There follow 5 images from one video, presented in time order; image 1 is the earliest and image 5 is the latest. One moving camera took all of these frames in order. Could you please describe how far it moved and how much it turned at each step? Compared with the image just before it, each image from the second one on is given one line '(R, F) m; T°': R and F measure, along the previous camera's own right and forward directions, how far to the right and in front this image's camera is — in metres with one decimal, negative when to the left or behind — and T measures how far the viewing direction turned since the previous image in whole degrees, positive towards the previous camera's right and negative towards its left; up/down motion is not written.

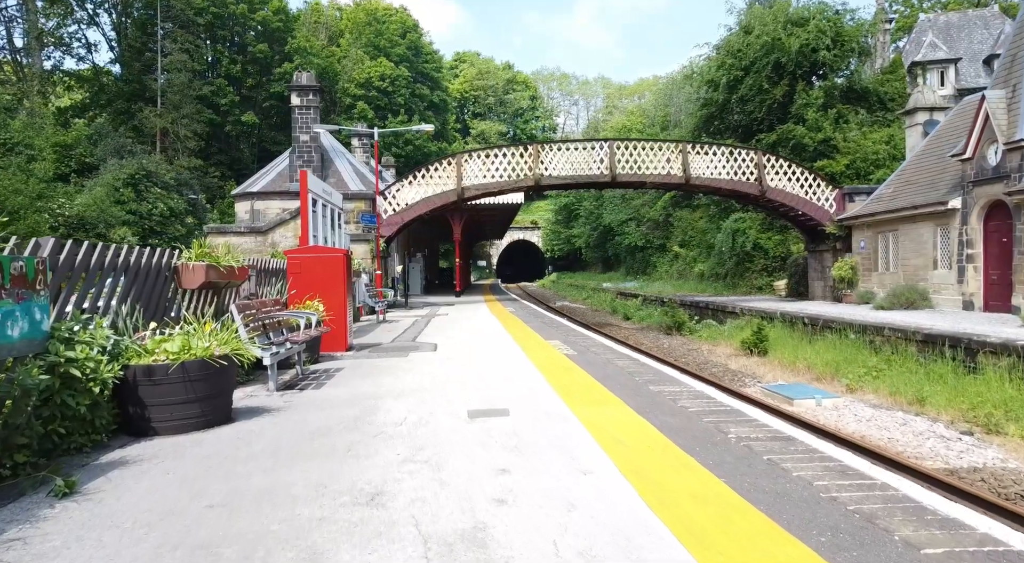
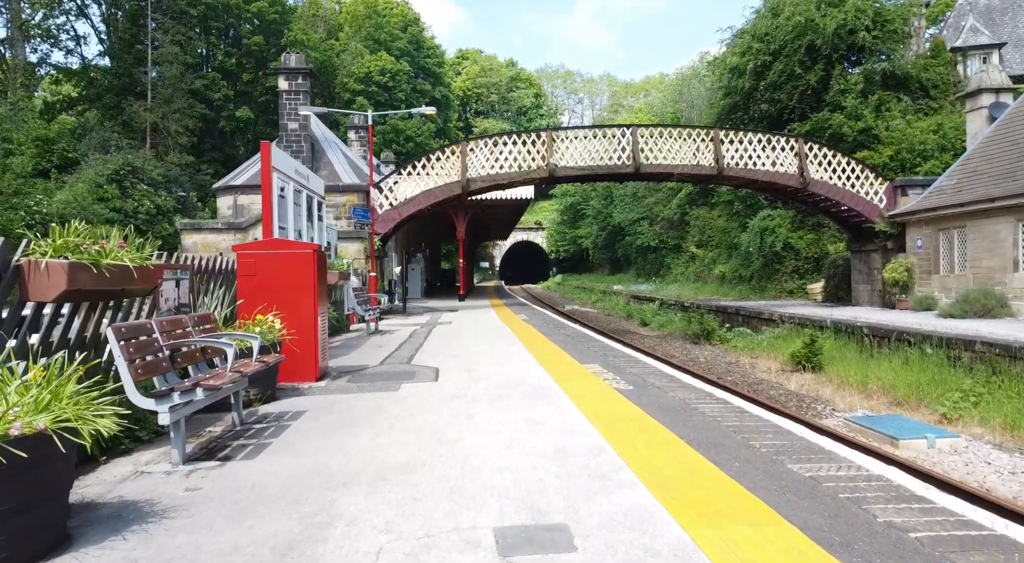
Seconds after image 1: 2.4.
(-0.3, +2.2) m; 0°
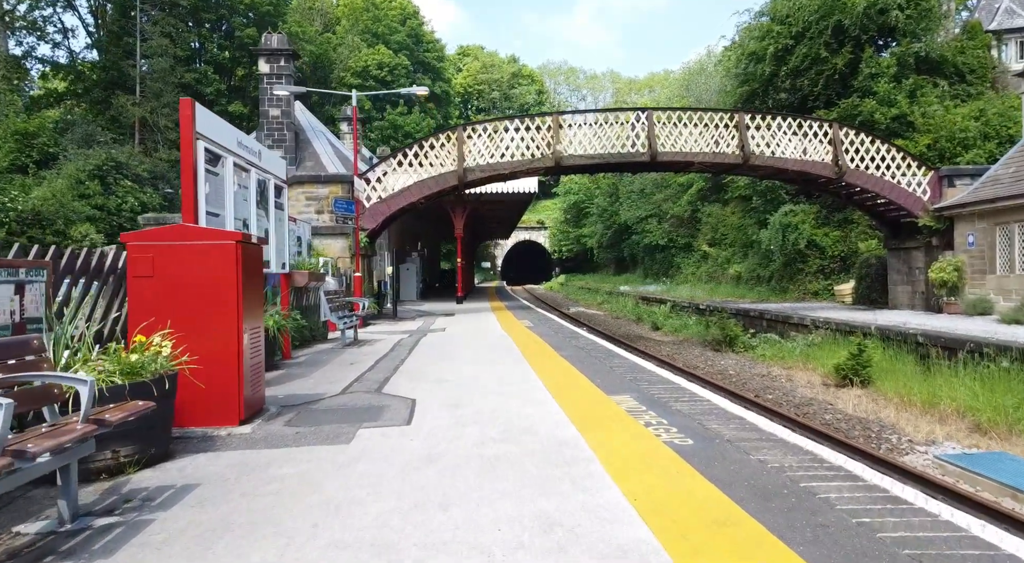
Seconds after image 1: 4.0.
(0.0, +1.8) m; 0°
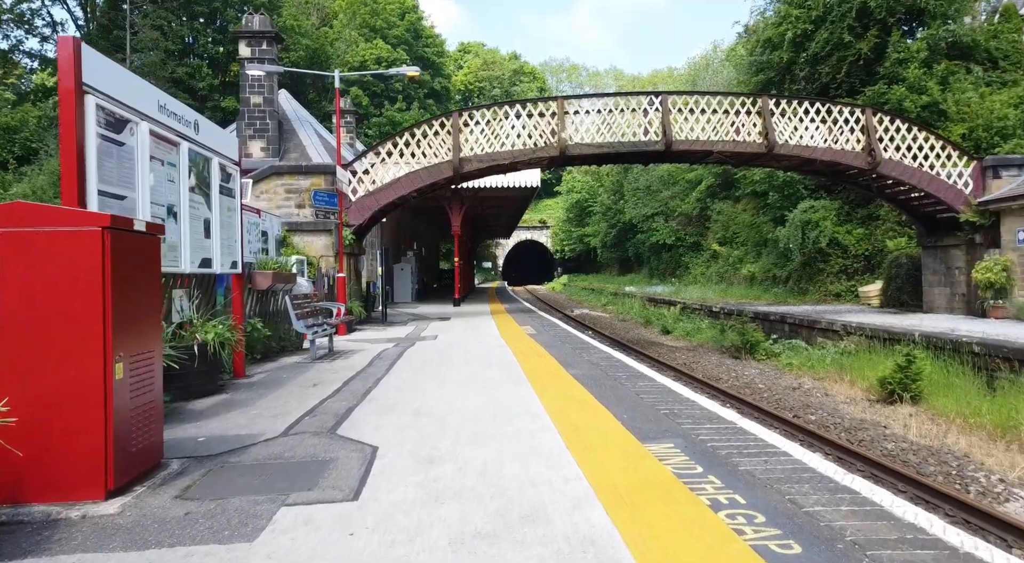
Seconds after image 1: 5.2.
(0.0, +1.4) m; 0°
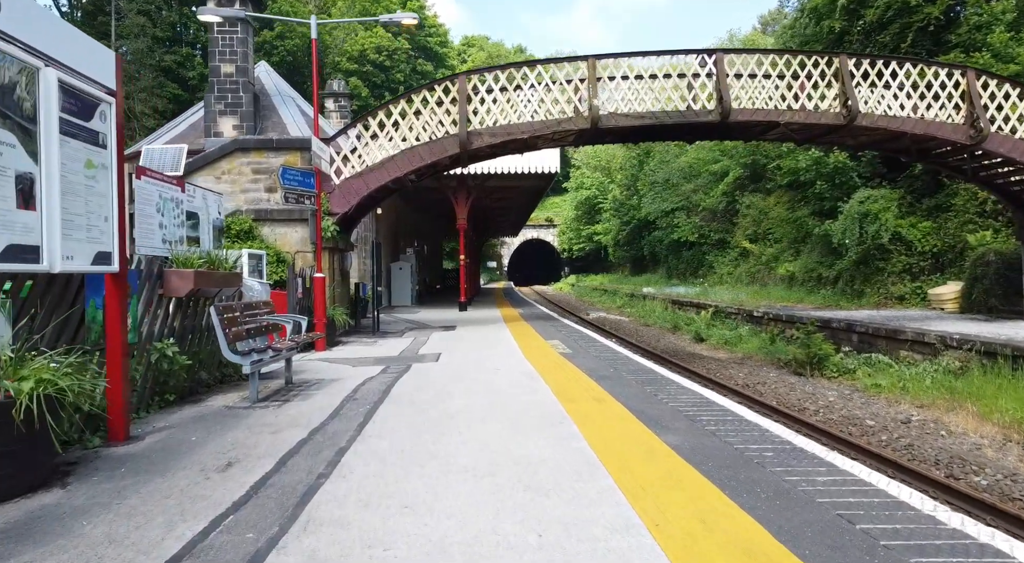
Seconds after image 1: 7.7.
(-0.3, +2.7) m; 0°
